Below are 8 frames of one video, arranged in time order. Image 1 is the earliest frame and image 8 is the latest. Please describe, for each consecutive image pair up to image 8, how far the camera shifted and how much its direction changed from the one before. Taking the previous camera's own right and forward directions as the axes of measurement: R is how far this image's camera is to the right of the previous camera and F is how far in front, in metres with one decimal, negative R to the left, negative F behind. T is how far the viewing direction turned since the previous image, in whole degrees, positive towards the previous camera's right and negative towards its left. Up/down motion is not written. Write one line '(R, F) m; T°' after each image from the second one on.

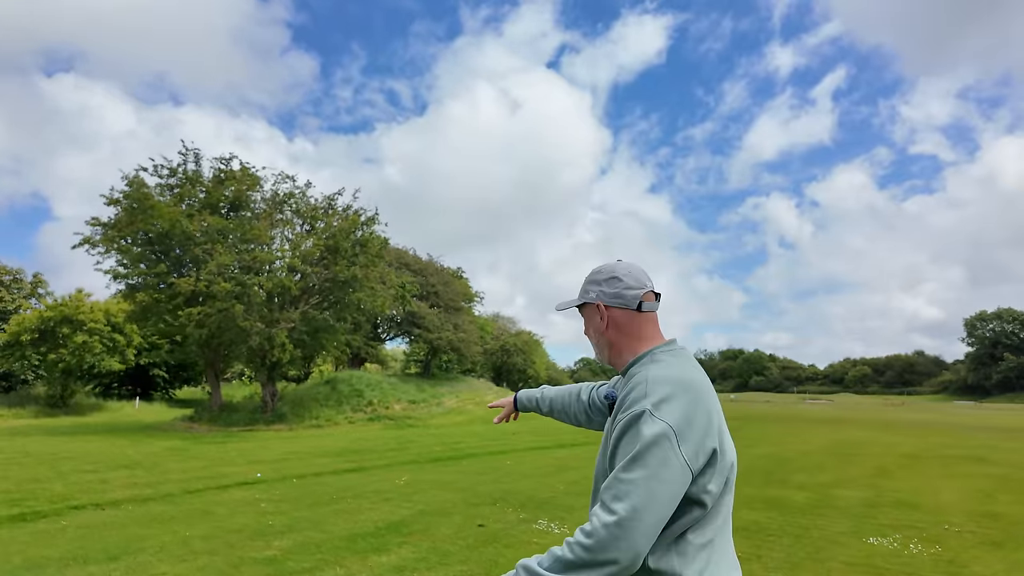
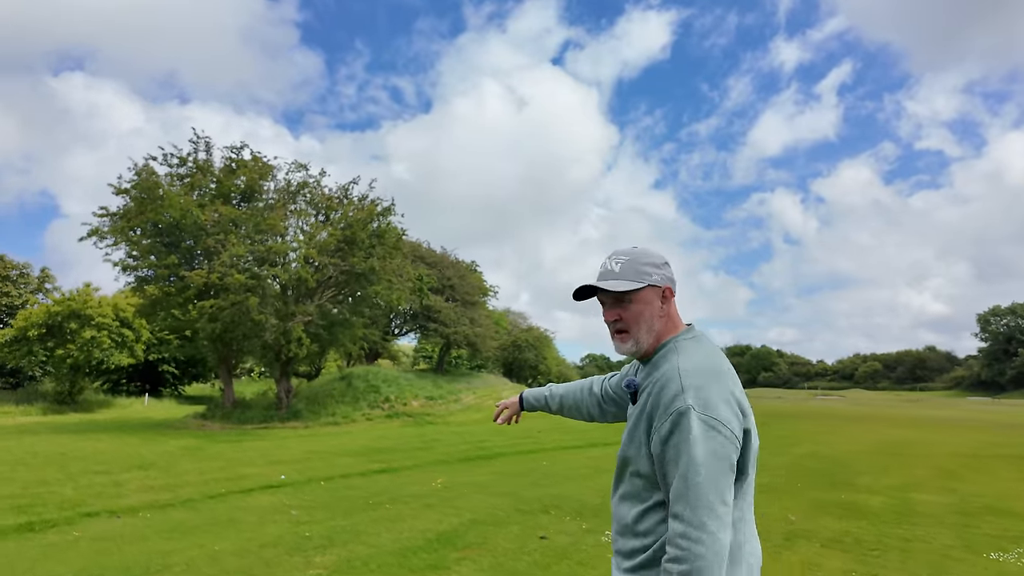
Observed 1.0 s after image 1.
(-0.7, +0.9) m; 0°
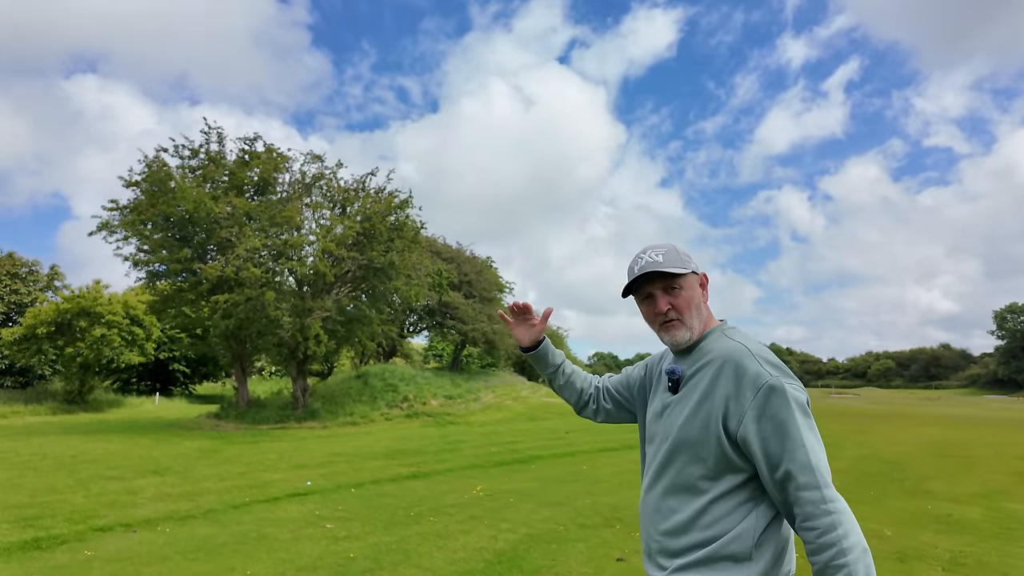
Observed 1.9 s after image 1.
(-0.6, +0.9) m; -1°
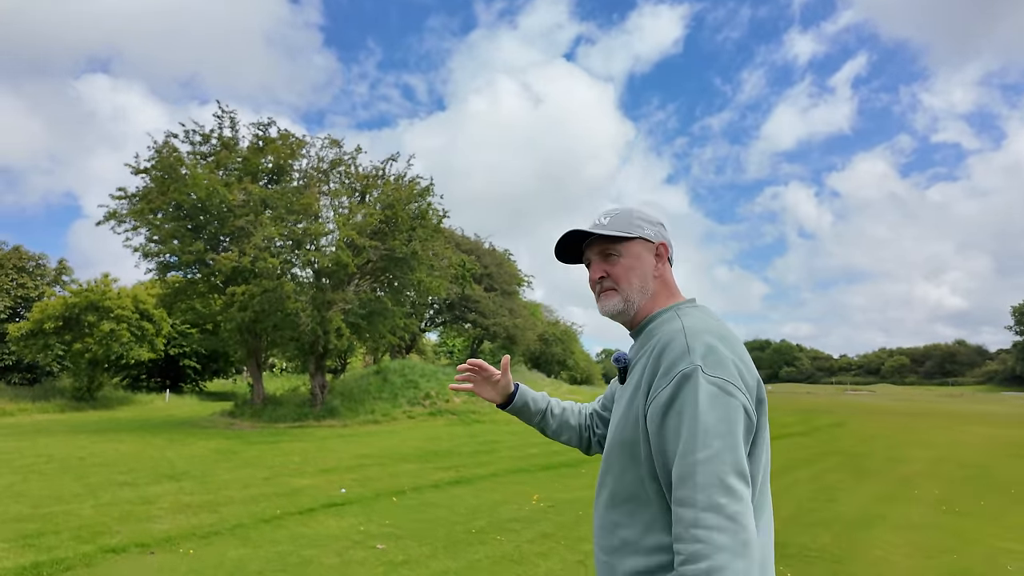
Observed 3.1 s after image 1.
(-0.7, +1.1) m; -1°
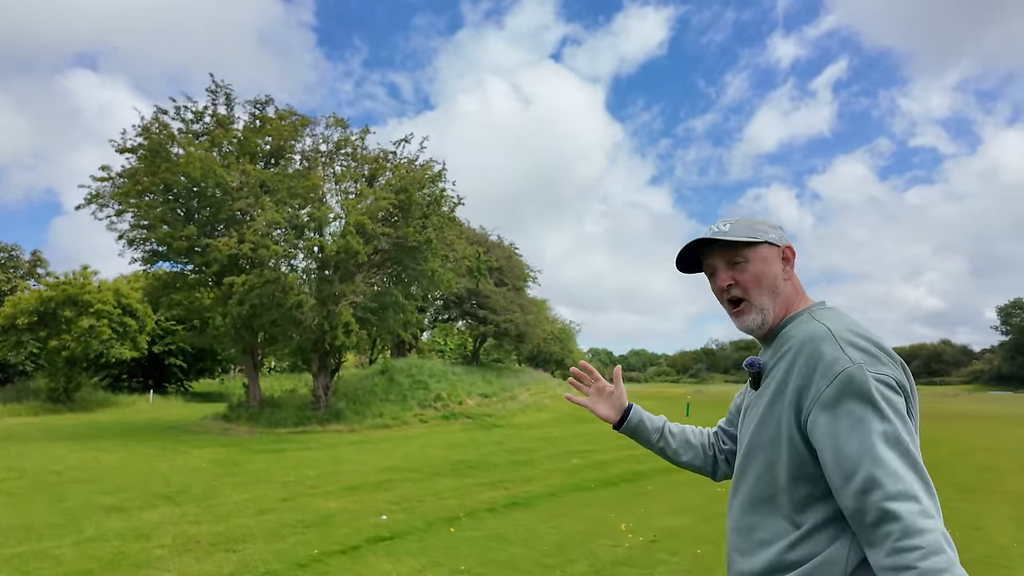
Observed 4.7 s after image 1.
(-1.1, +1.7) m; +1°
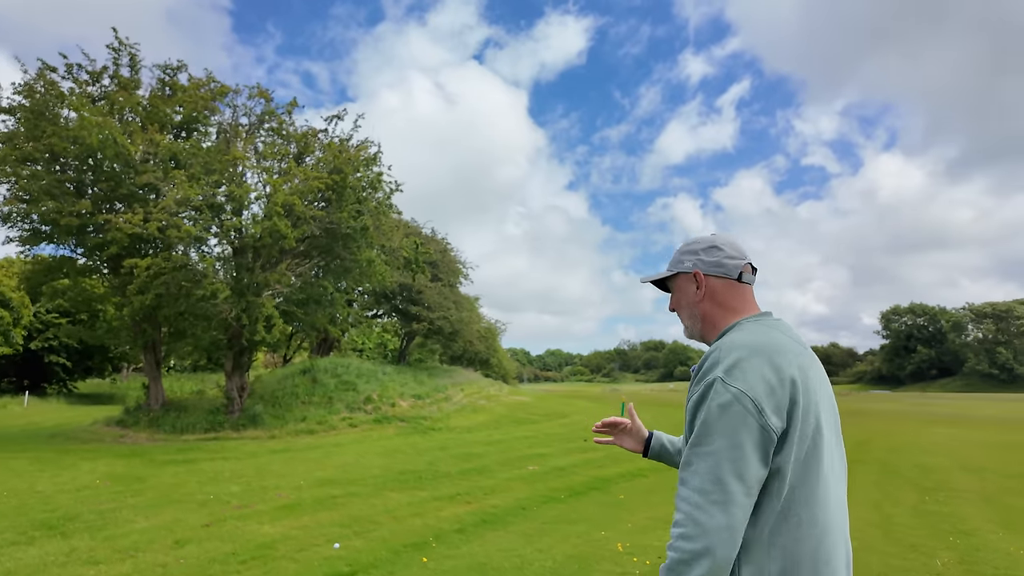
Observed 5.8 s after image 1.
(-0.7, +1.2) m; +7°
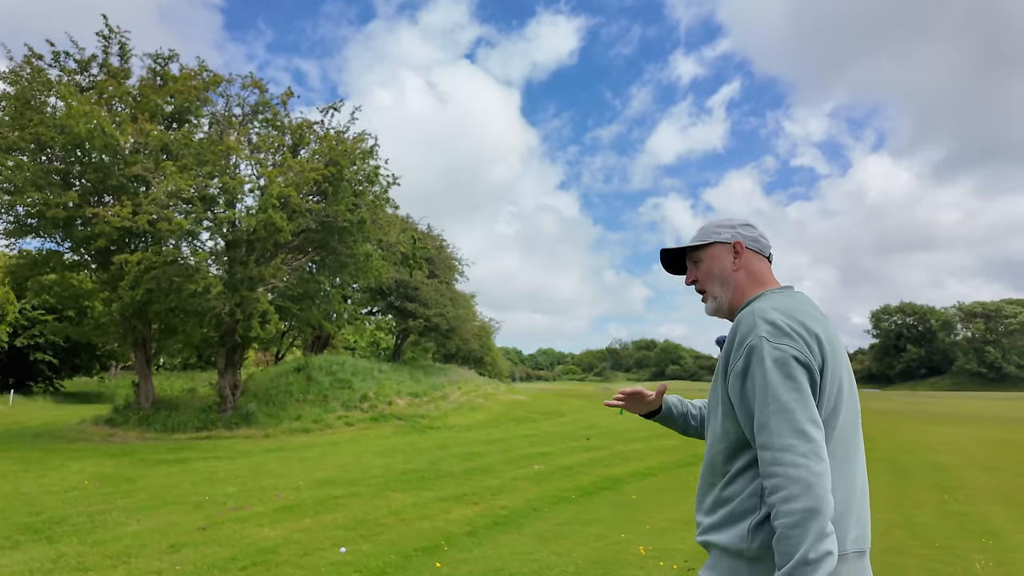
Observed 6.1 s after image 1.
(-0.2, +0.4) m; +1°
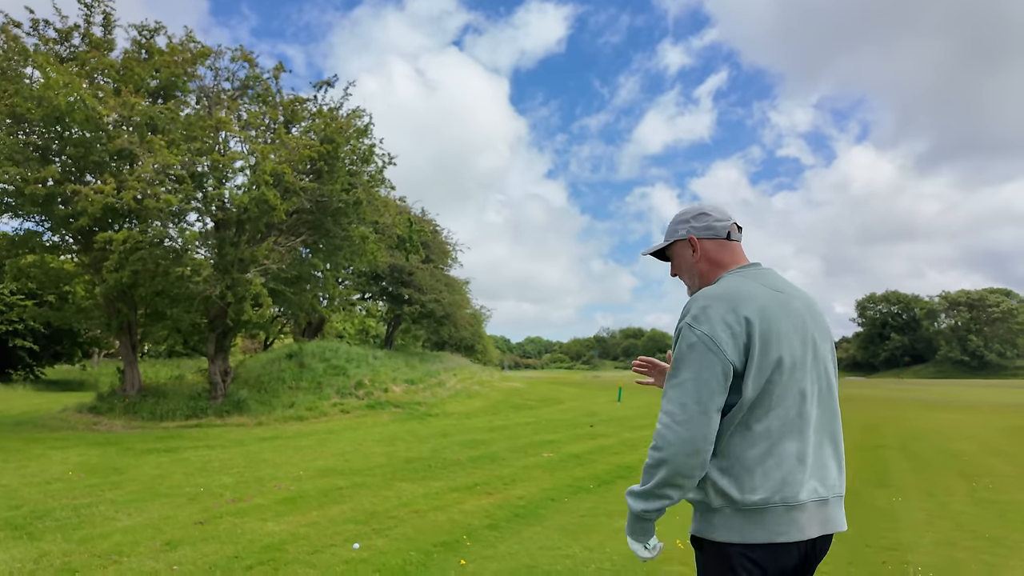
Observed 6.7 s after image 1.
(-0.4, +0.5) m; +1°
